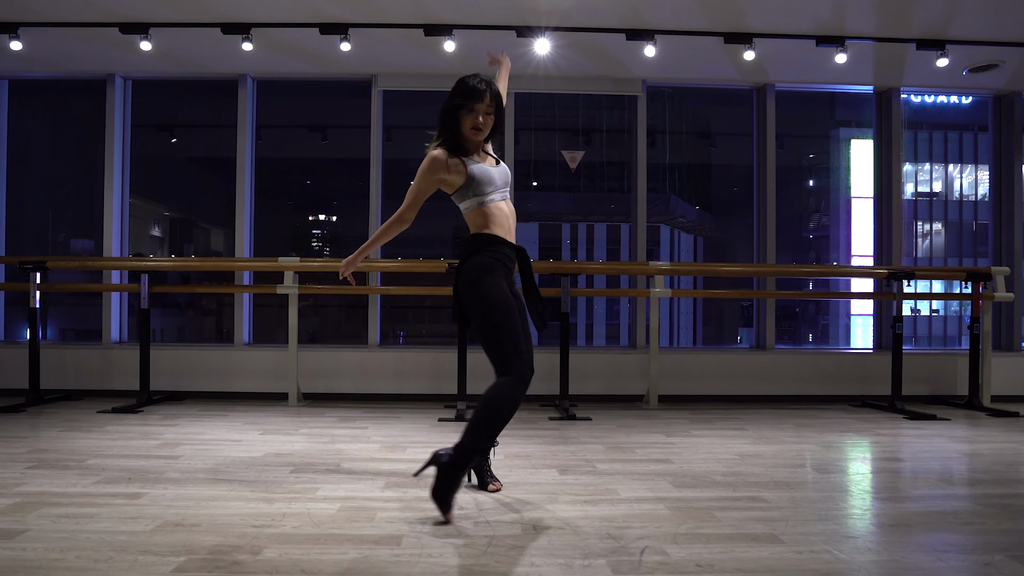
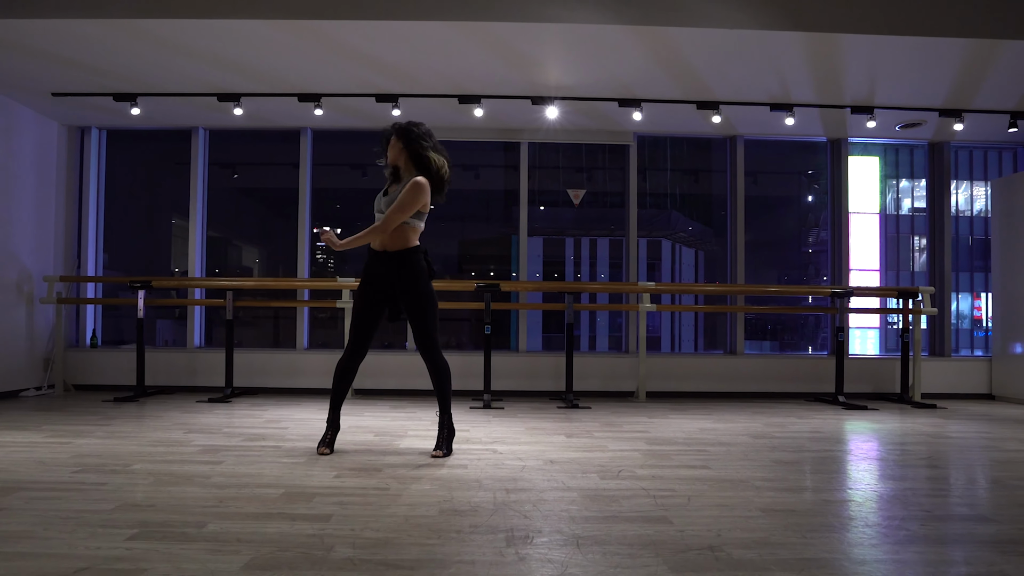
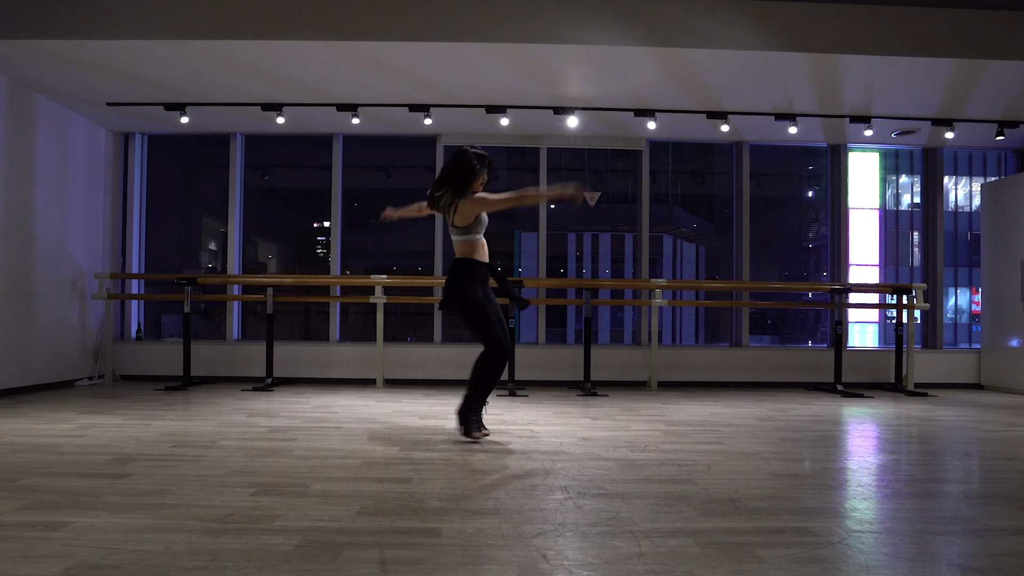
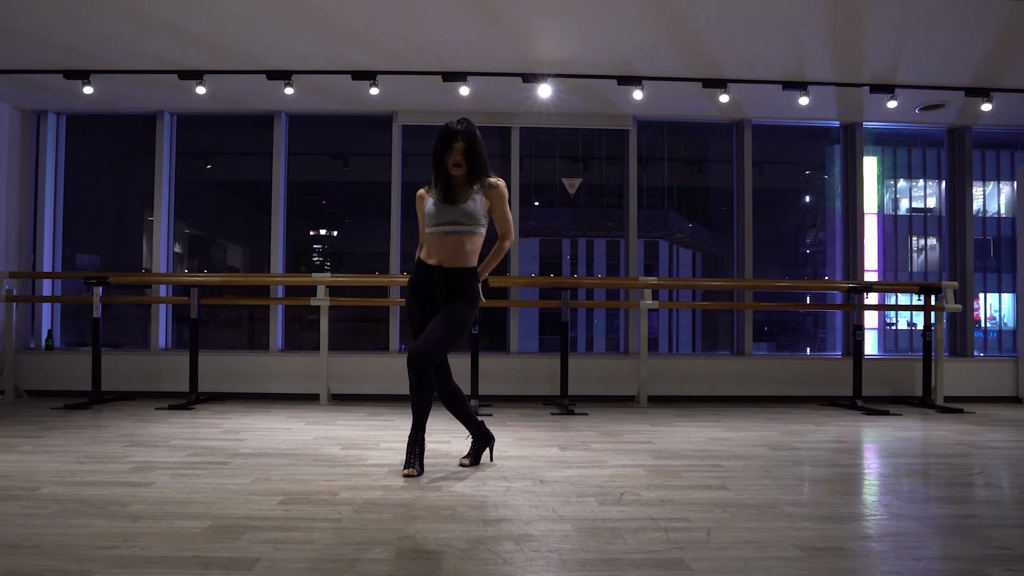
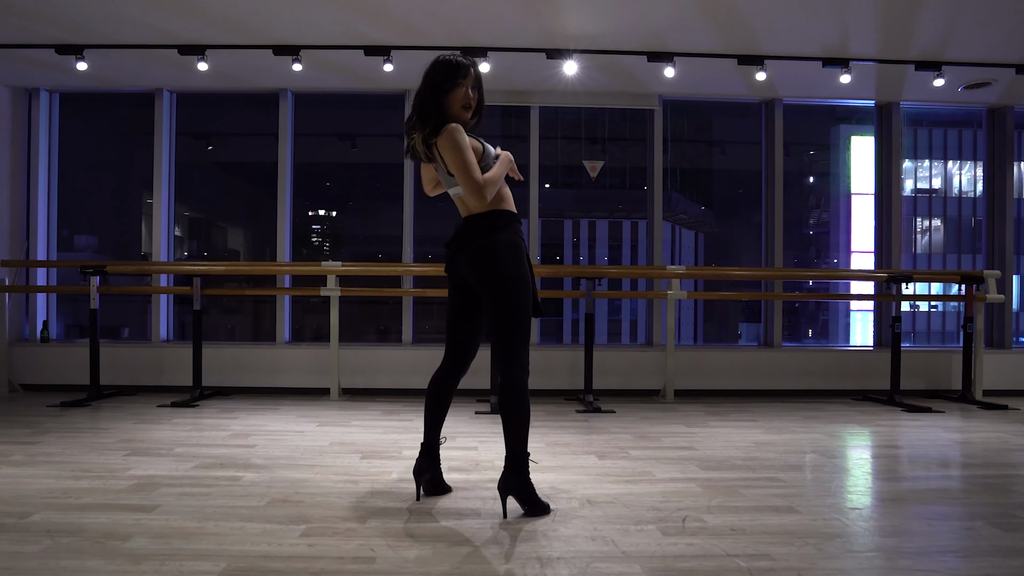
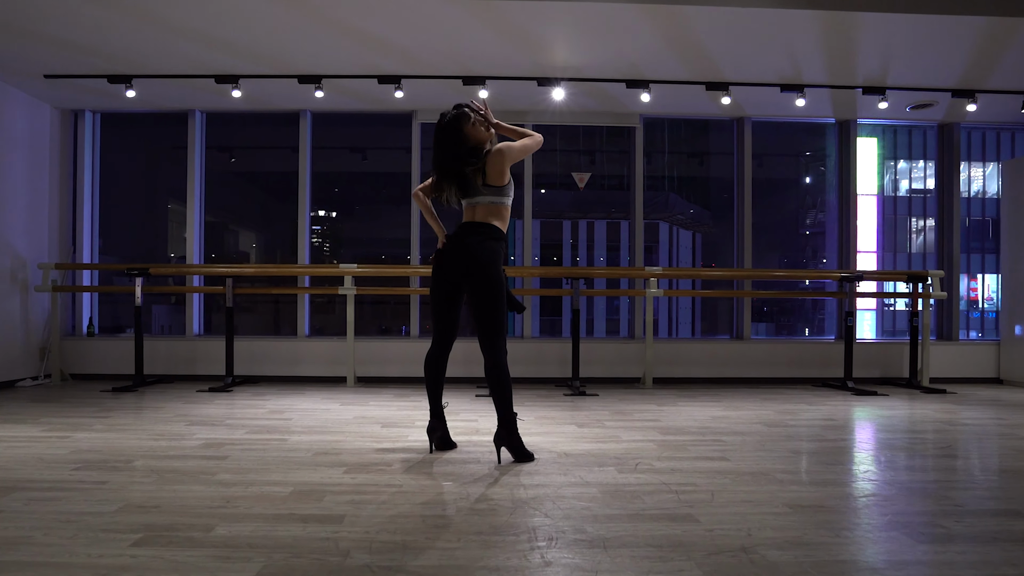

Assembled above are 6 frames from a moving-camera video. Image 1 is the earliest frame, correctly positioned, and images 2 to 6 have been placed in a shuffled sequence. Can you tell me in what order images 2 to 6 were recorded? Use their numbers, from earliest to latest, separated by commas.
4, 2, 3, 6, 5
